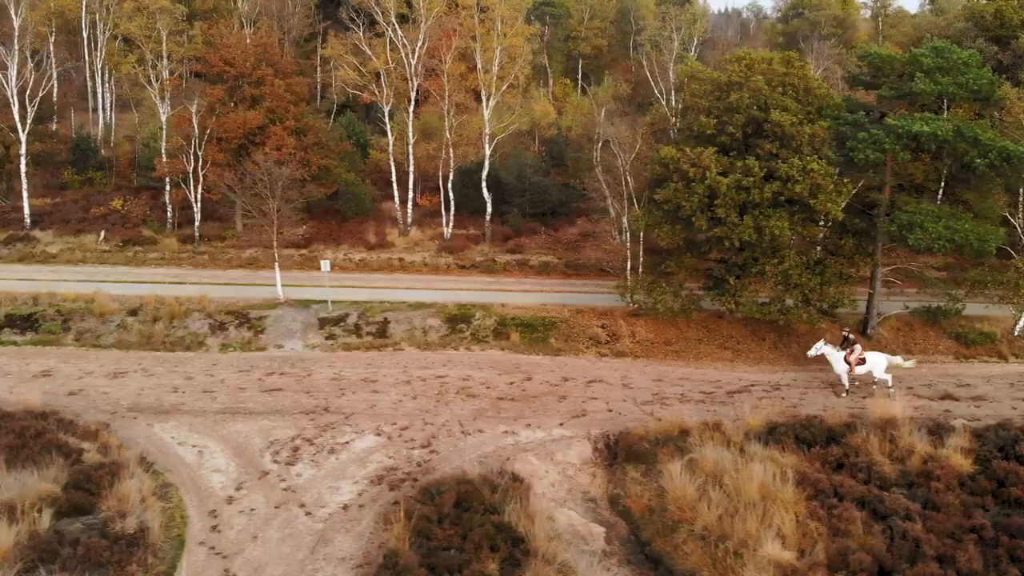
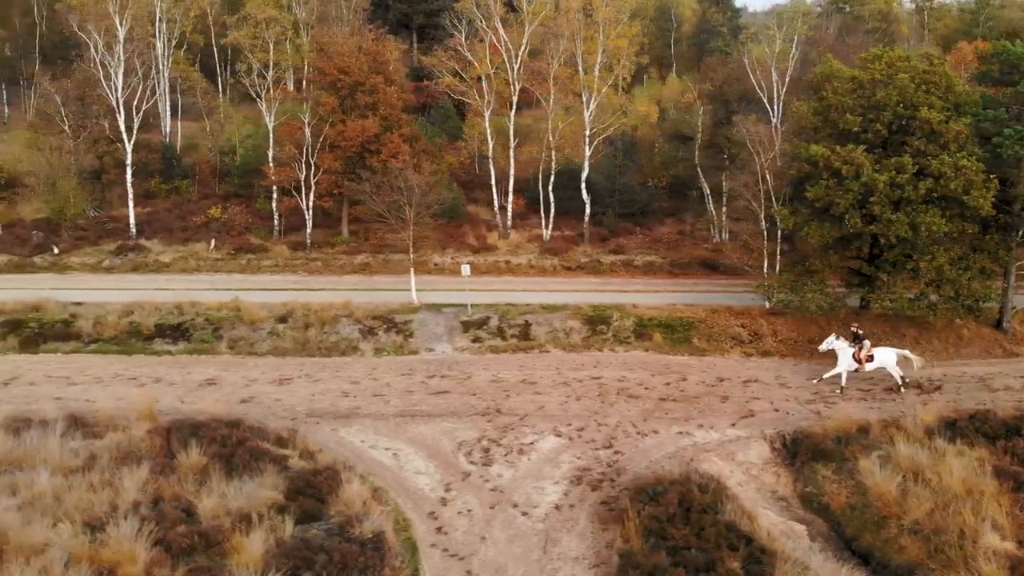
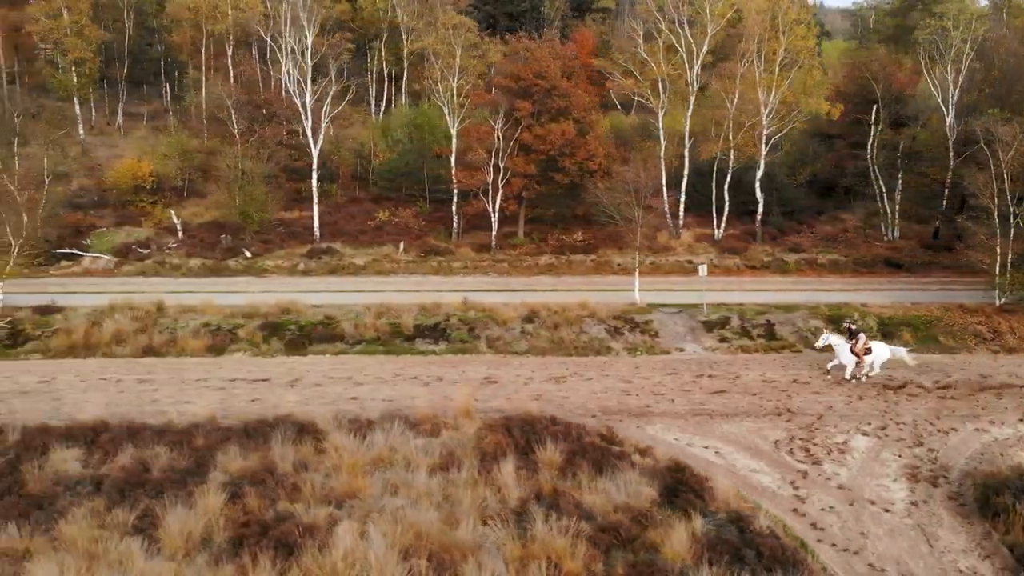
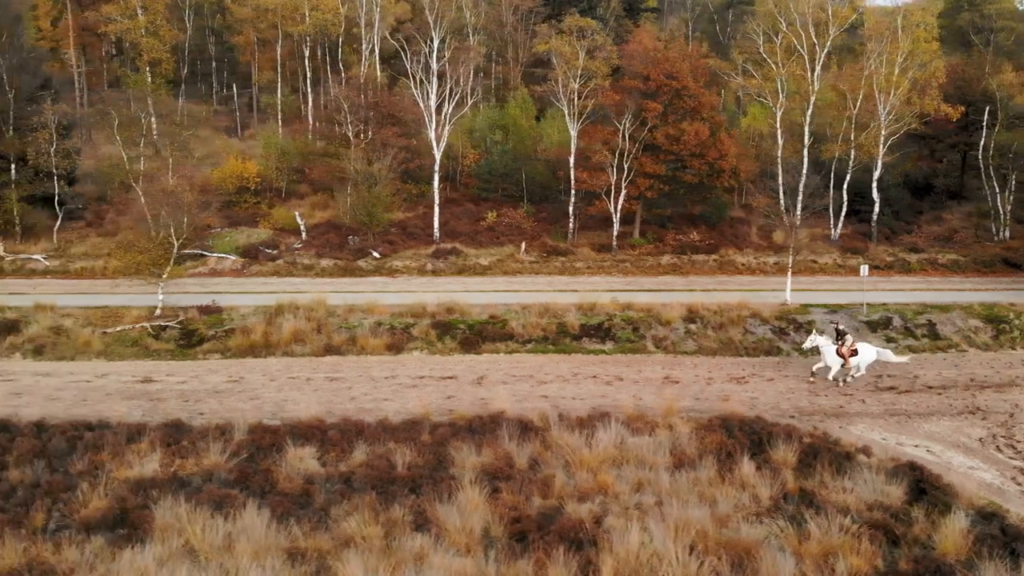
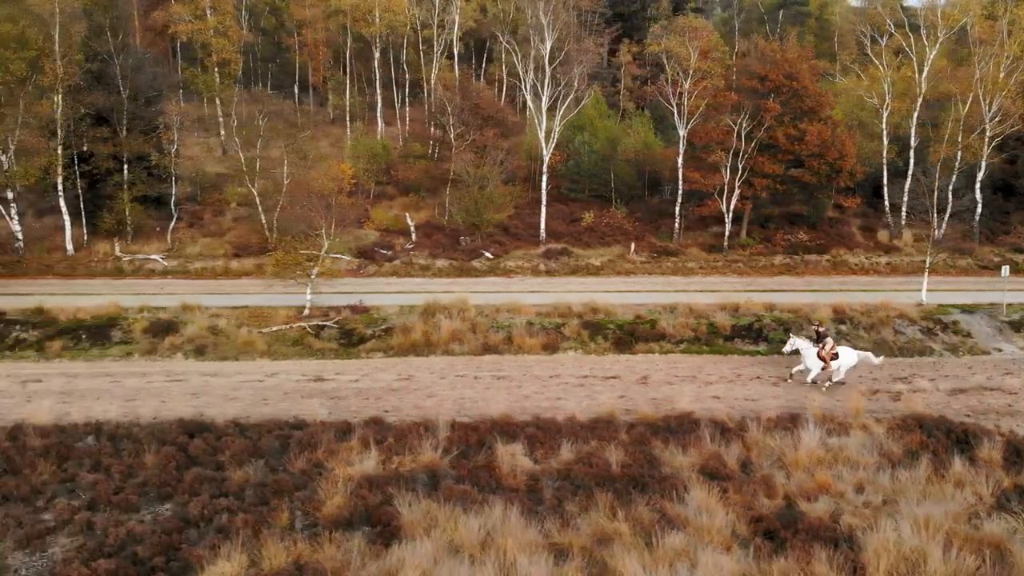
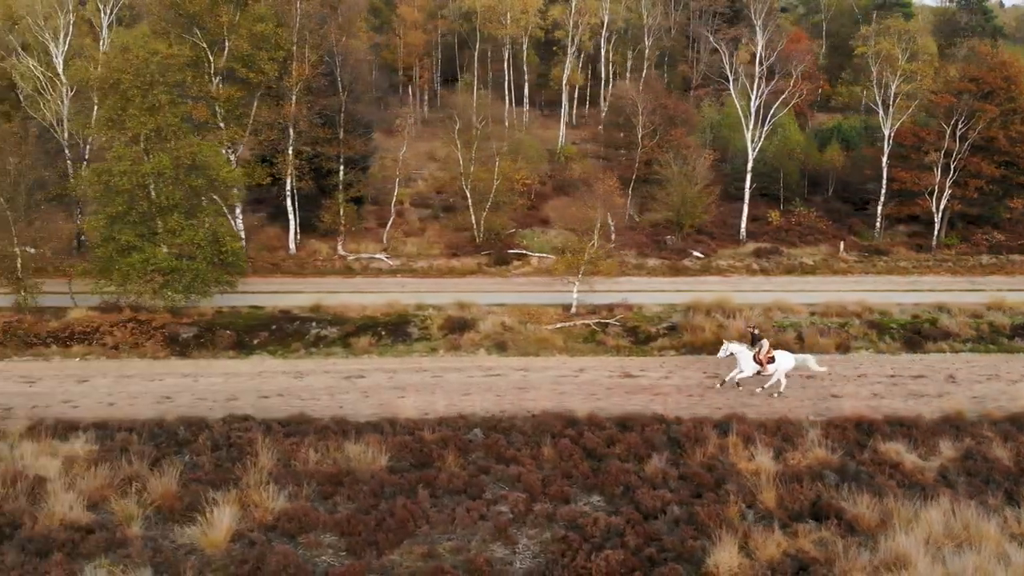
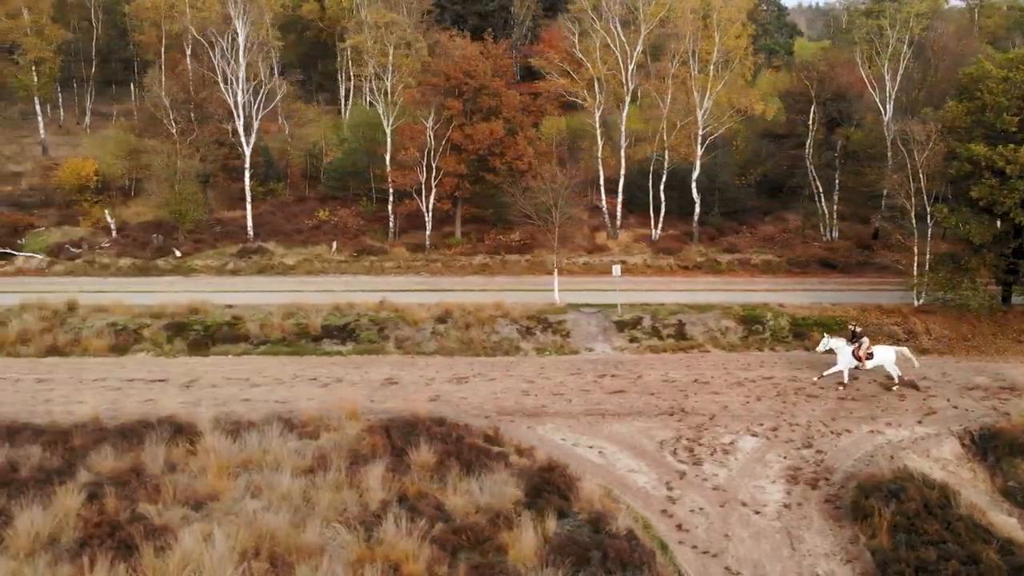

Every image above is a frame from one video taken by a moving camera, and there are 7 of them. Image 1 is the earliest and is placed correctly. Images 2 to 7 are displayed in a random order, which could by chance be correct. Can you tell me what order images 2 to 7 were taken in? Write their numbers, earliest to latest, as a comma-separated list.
2, 7, 3, 4, 5, 6
